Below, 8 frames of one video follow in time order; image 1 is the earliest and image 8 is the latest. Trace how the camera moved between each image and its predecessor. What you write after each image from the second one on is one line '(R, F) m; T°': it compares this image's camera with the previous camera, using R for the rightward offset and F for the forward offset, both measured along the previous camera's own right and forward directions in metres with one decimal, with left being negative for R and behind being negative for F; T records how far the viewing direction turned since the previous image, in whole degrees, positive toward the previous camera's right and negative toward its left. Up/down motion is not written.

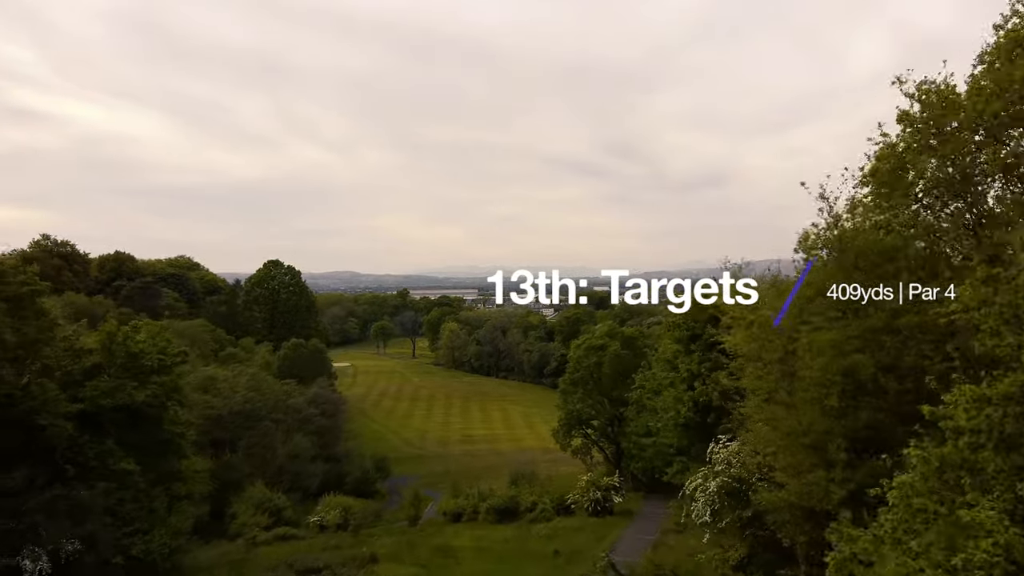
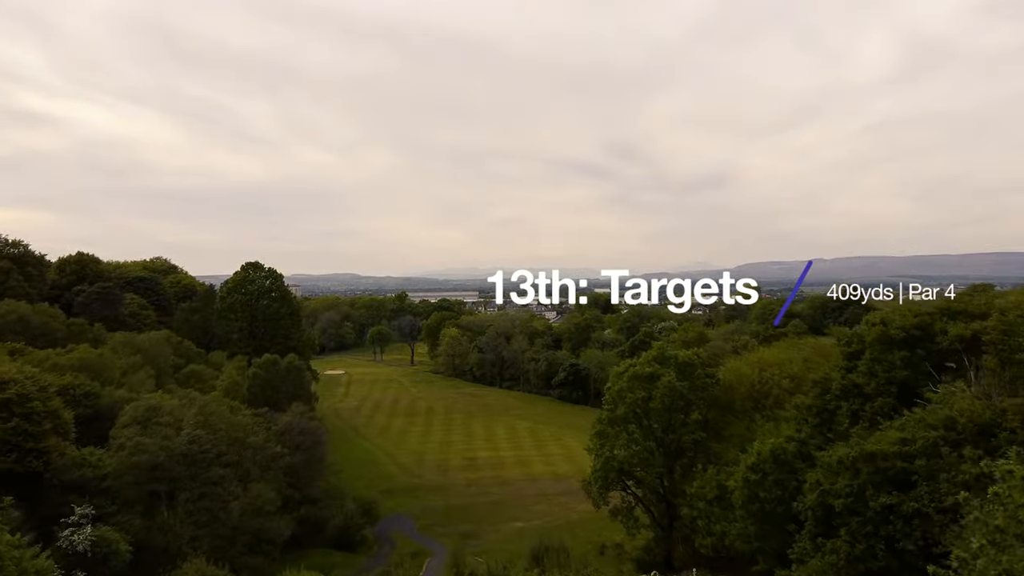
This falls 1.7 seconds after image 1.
(-0.7, +5.8) m; 0°
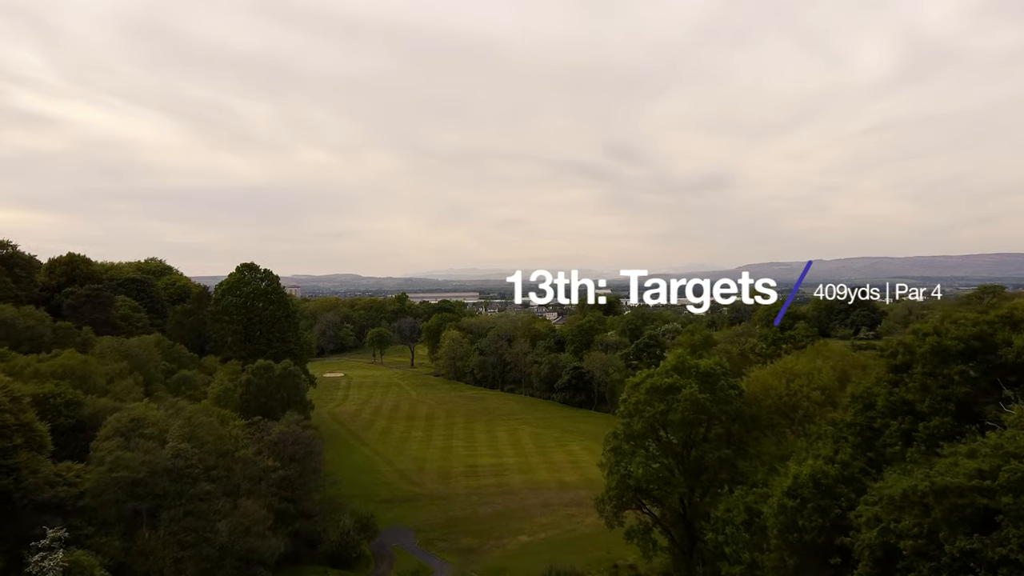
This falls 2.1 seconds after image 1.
(-0.2, +1.4) m; 0°
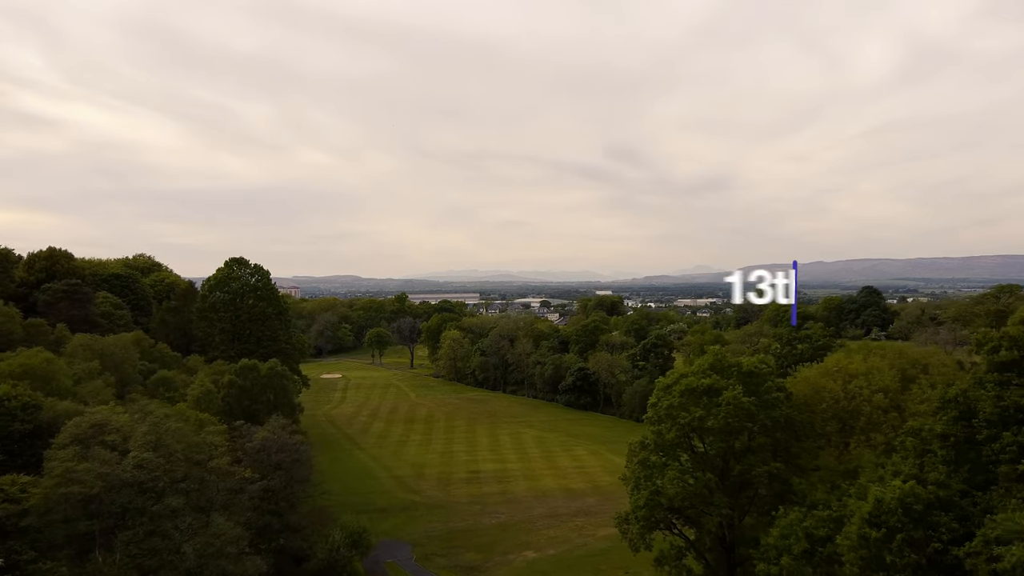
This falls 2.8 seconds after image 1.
(-0.3, +2.5) m; 0°
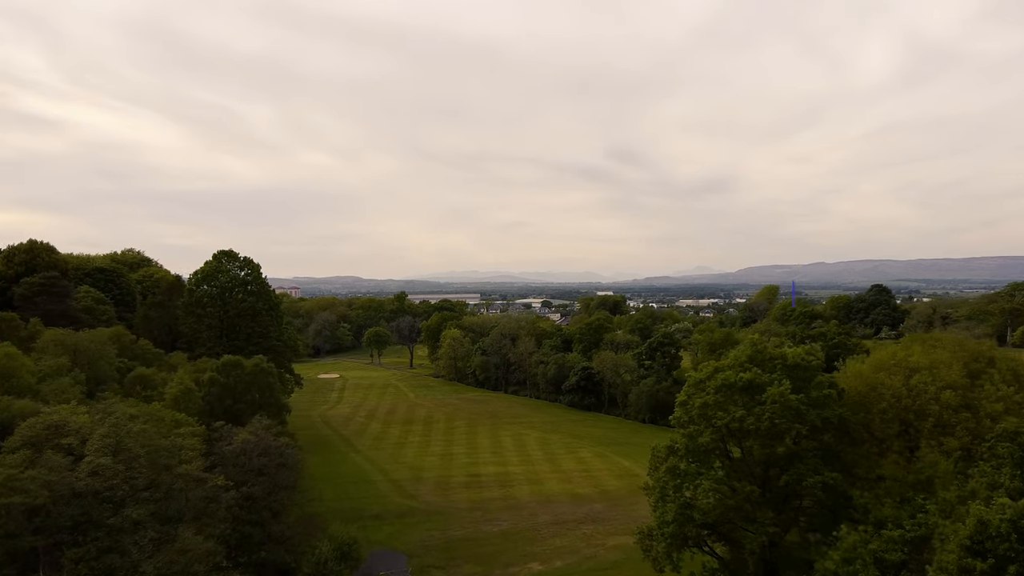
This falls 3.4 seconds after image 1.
(-0.1, +2.1) m; 0°
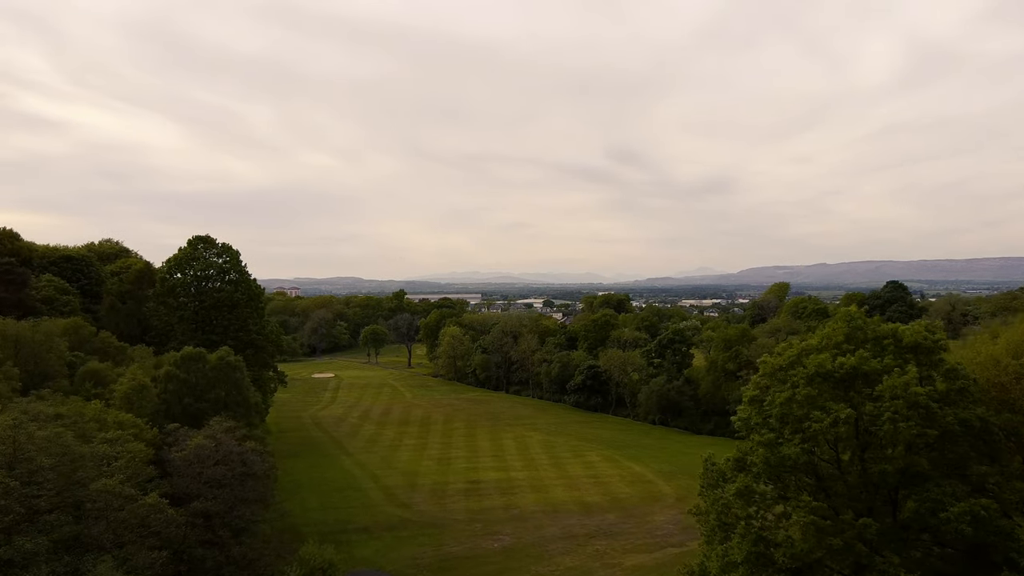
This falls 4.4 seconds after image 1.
(-0.1, +3.6) m; 0°
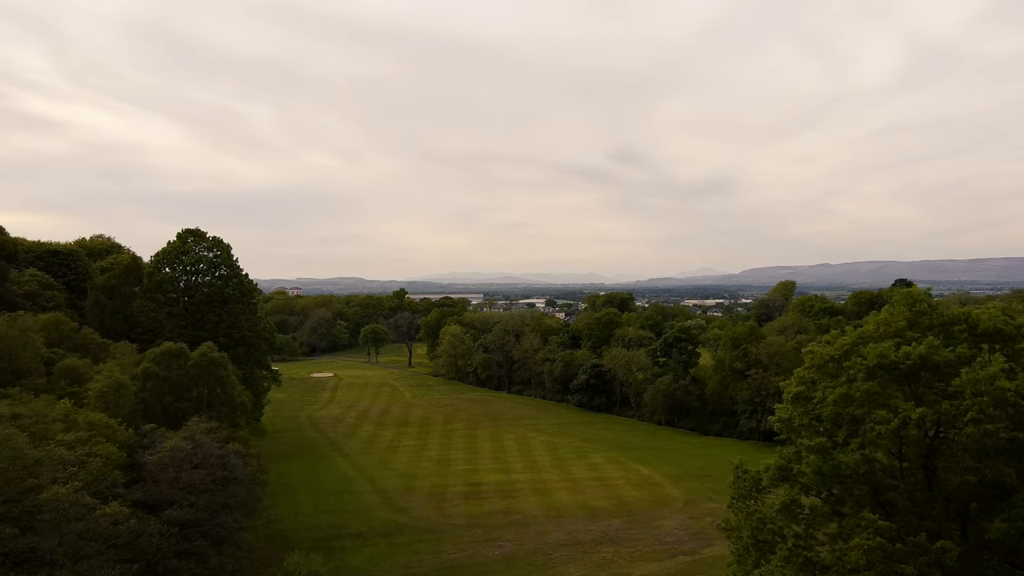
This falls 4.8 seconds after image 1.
(0.0, +1.5) m; 0°
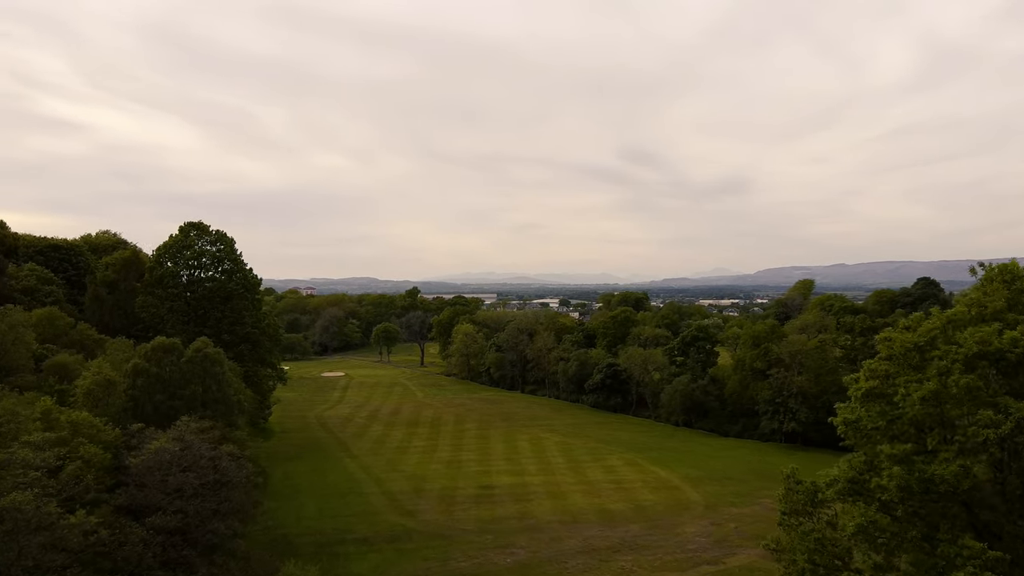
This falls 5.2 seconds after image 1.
(+0.1, +1.5) m; -1°
